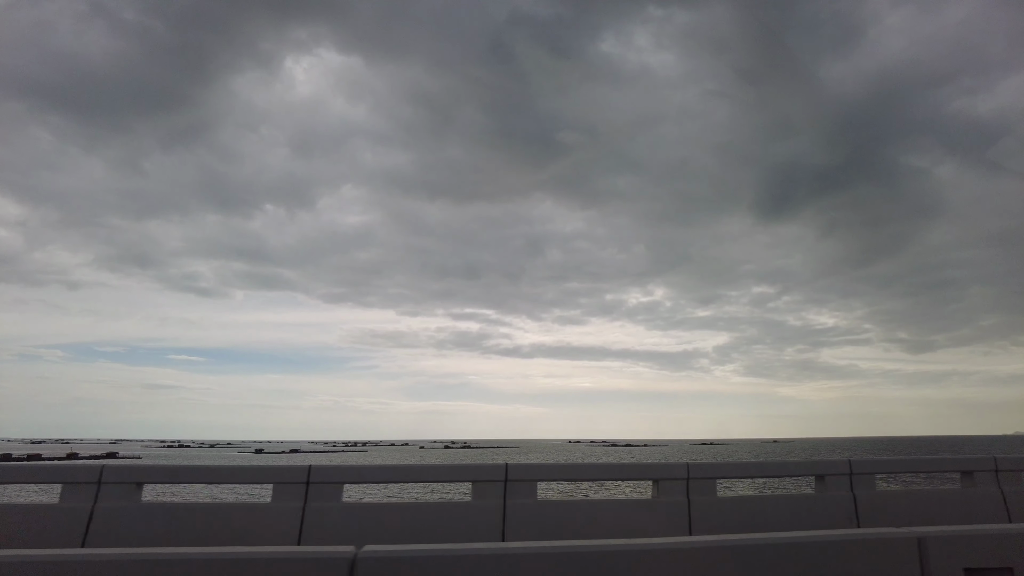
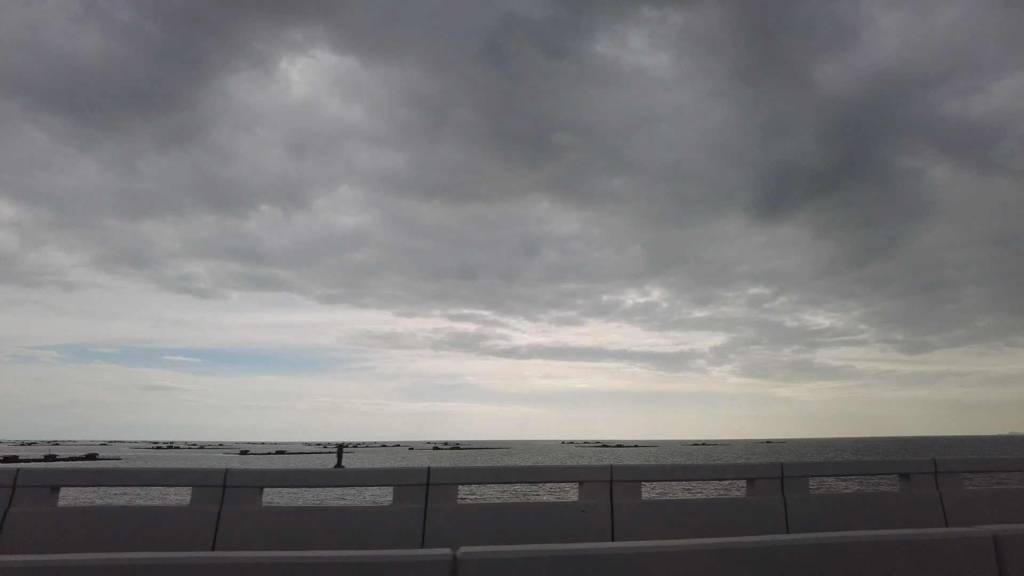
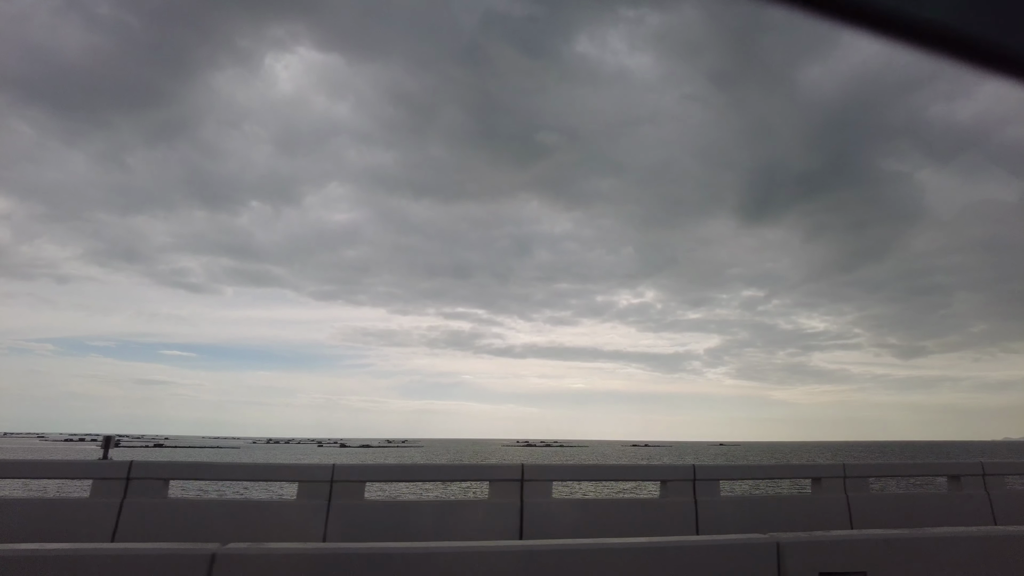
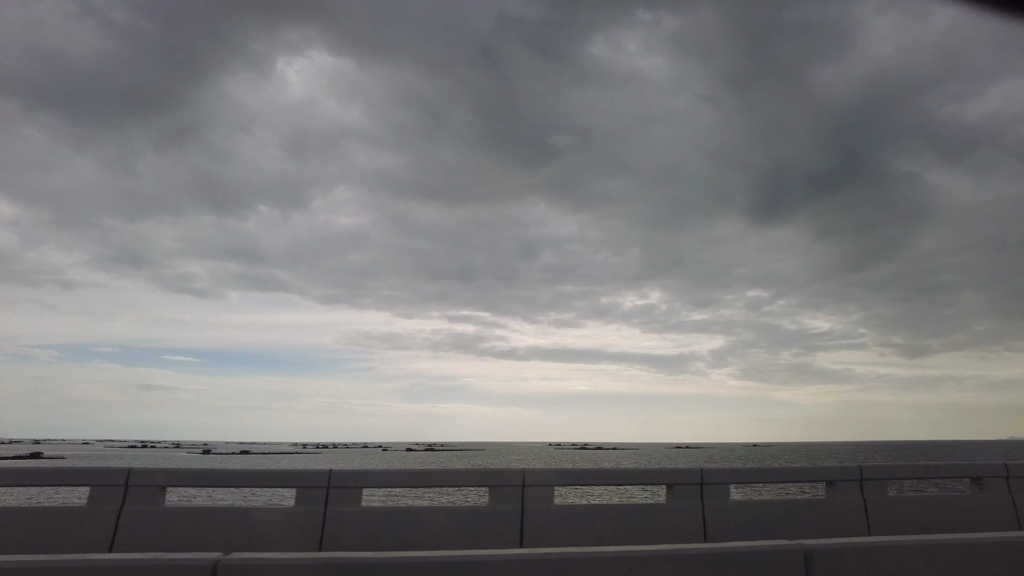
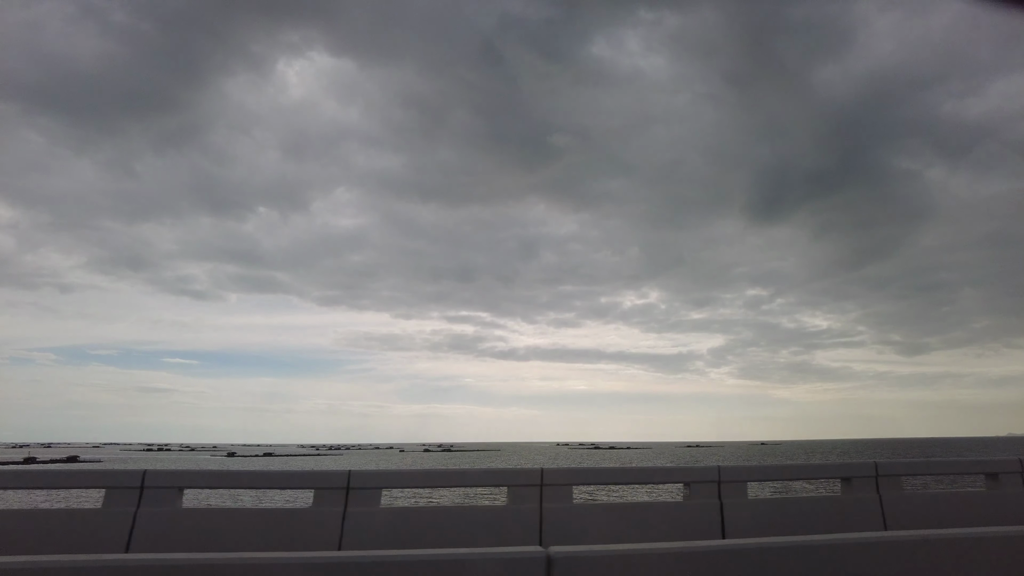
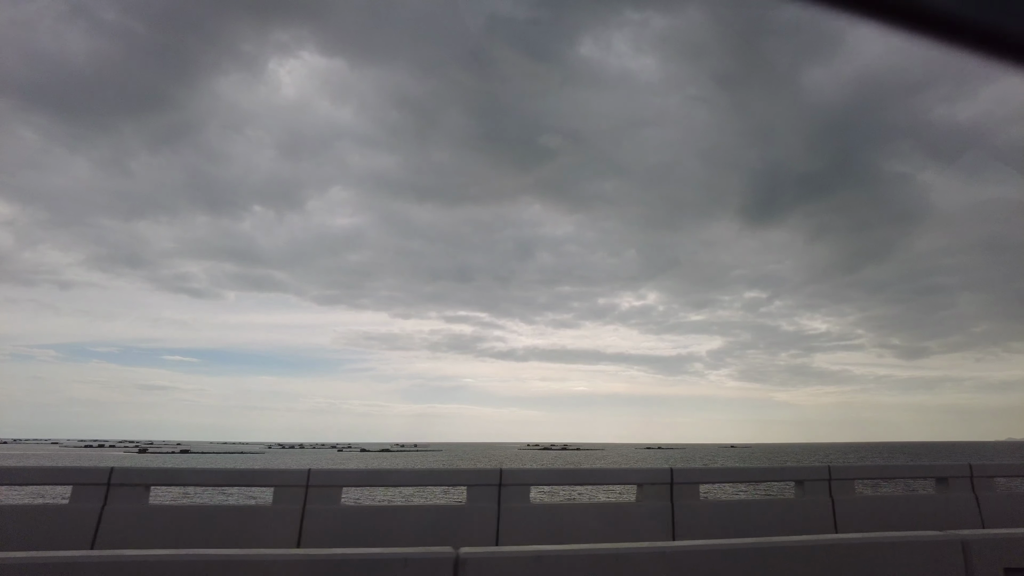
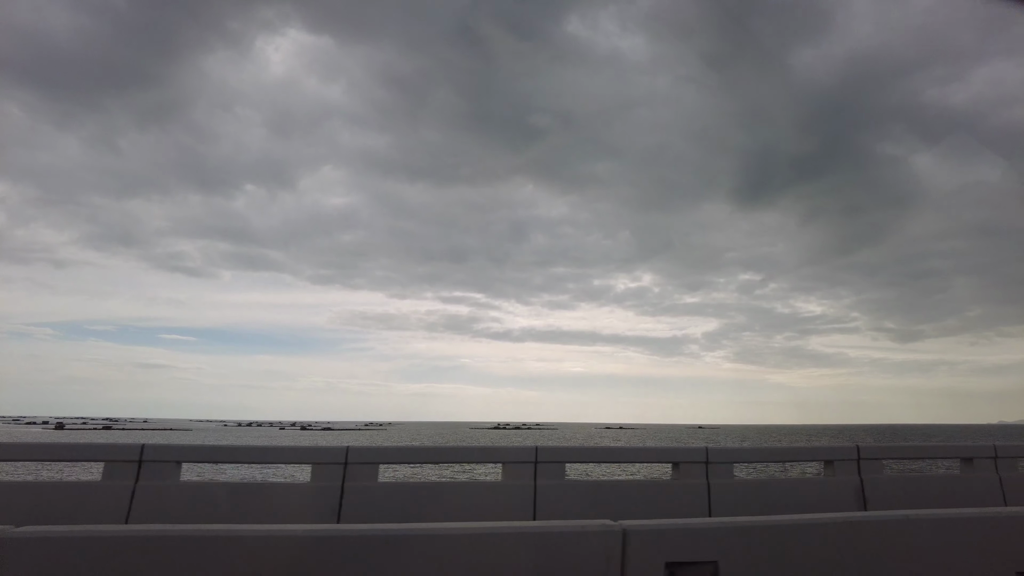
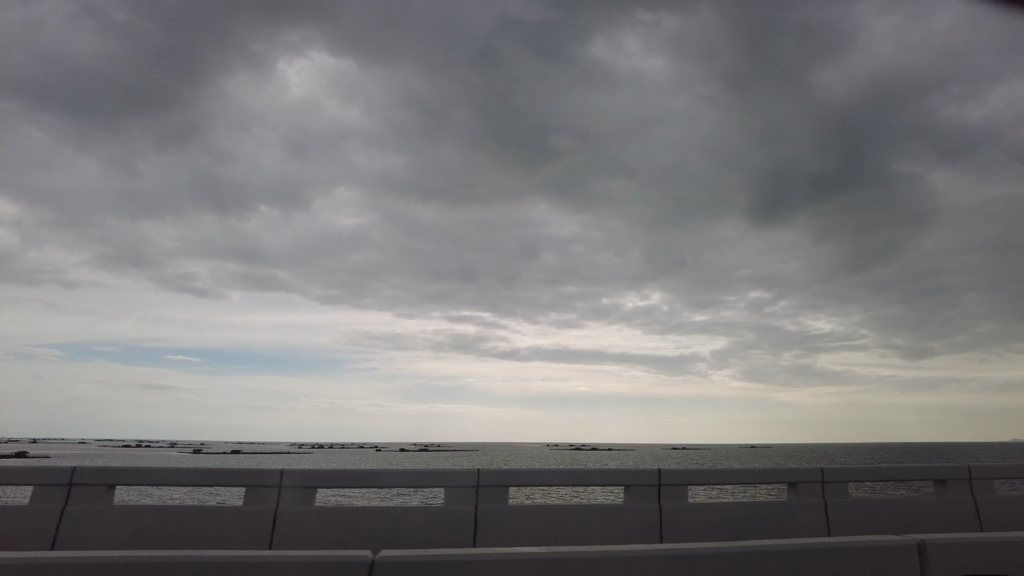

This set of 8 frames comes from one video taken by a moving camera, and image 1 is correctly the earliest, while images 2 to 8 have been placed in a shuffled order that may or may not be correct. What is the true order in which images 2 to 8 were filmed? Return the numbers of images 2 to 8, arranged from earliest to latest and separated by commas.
2, 5, 4, 8, 6, 3, 7
